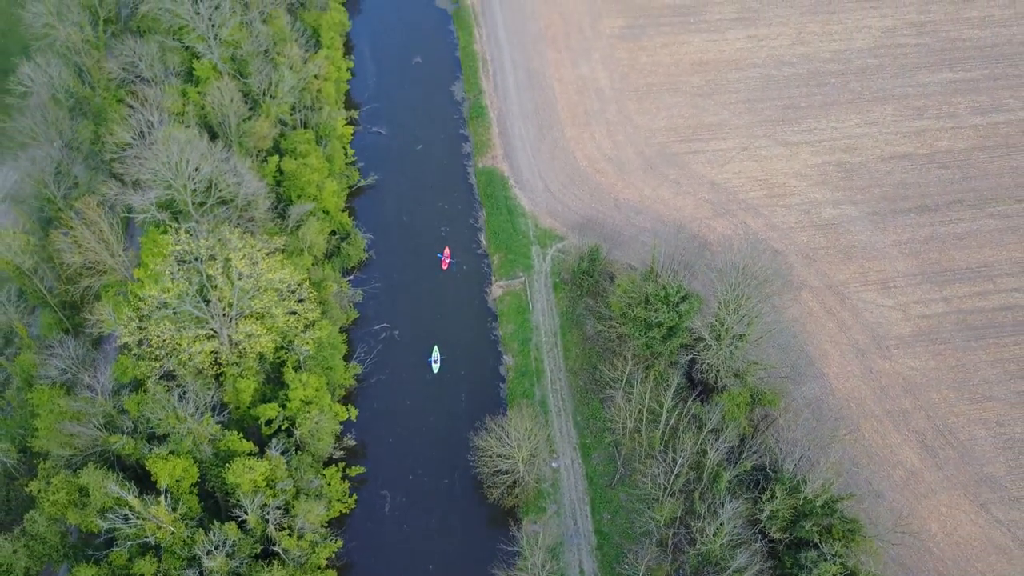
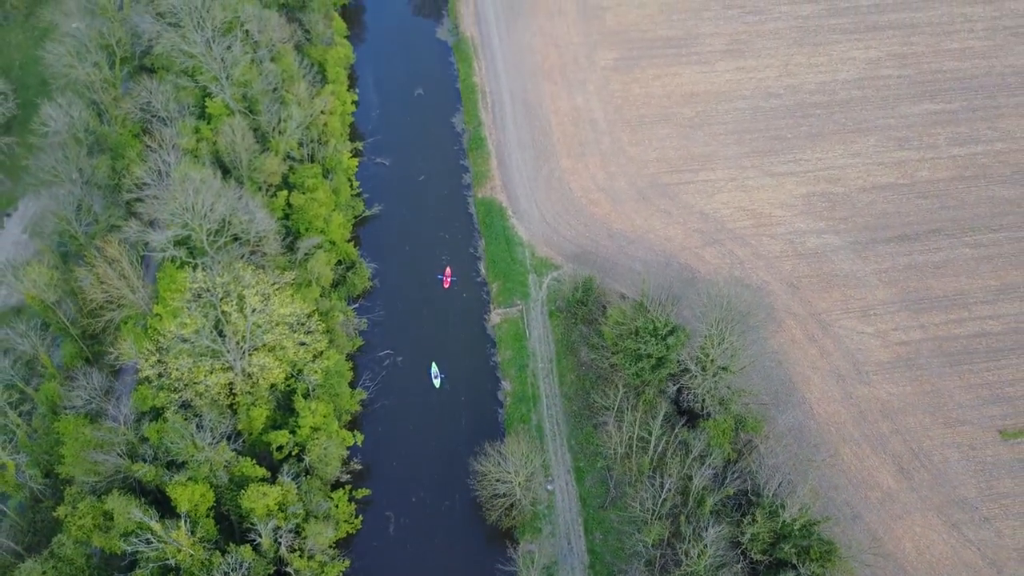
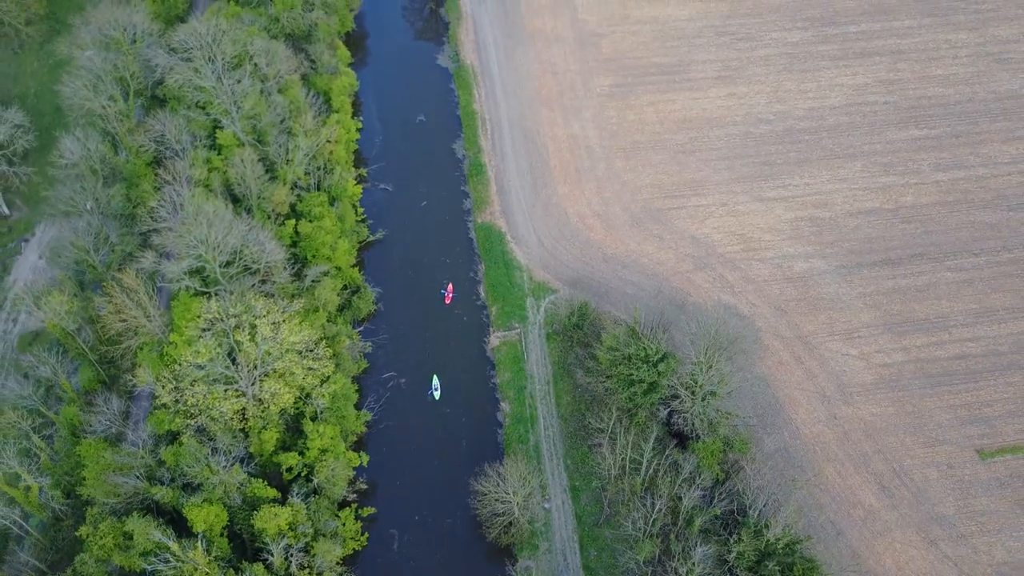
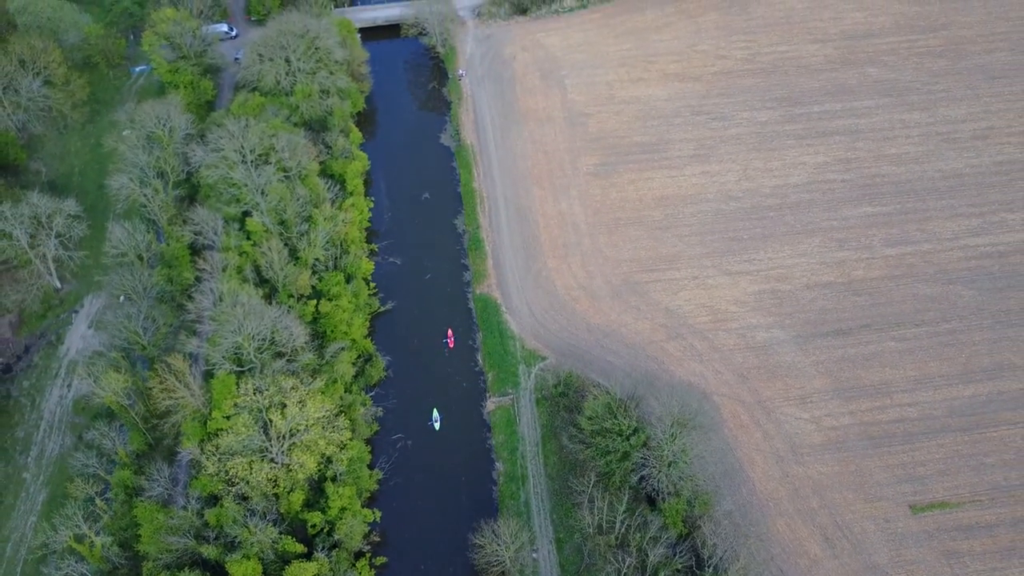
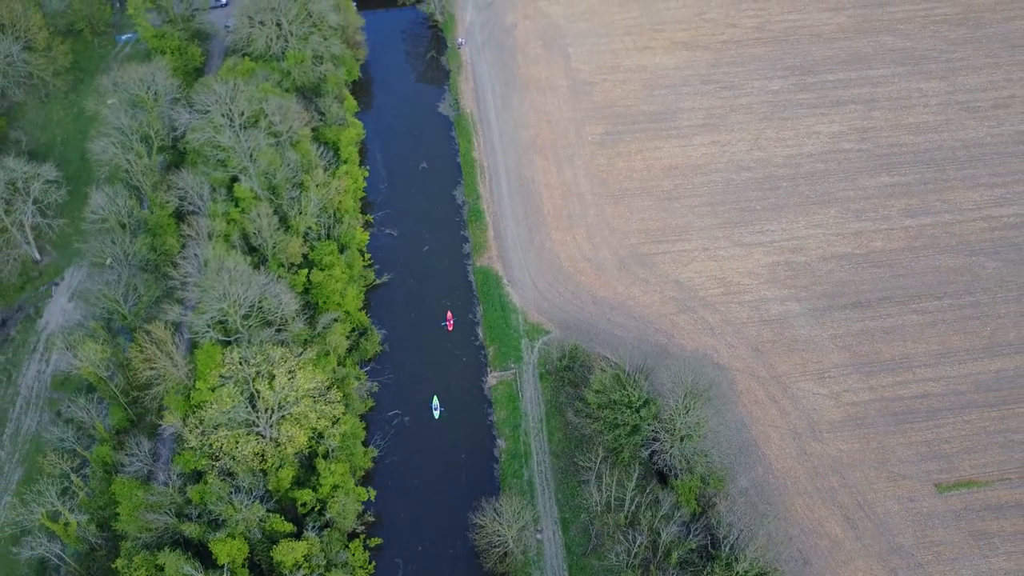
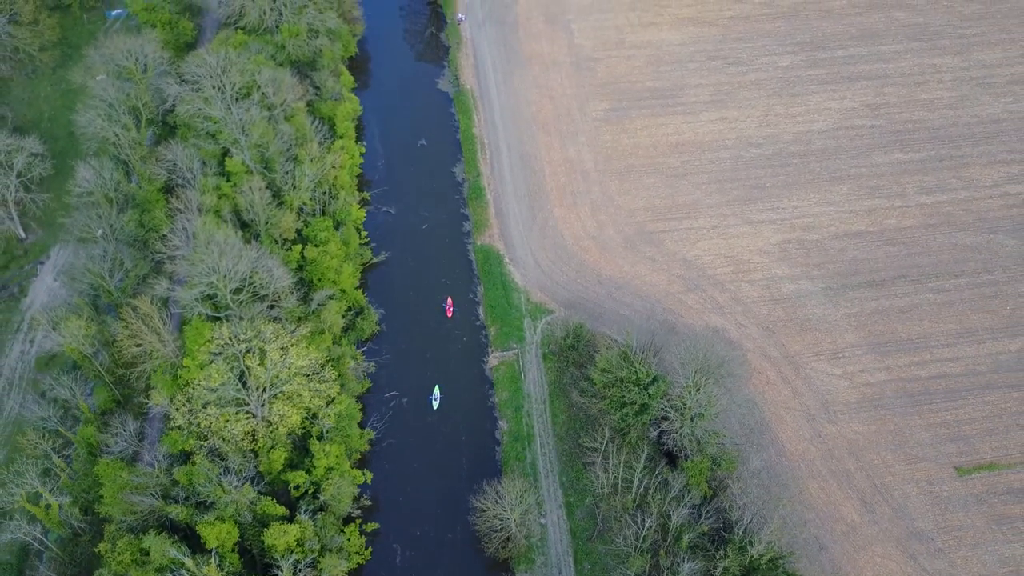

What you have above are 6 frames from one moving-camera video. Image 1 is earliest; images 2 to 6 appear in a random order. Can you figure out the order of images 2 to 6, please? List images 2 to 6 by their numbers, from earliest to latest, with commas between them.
2, 3, 6, 5, 4
